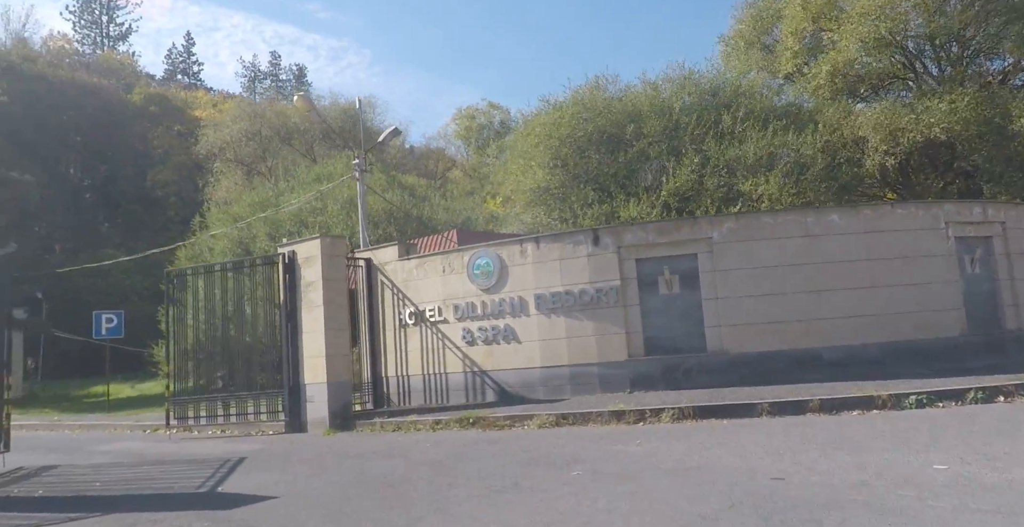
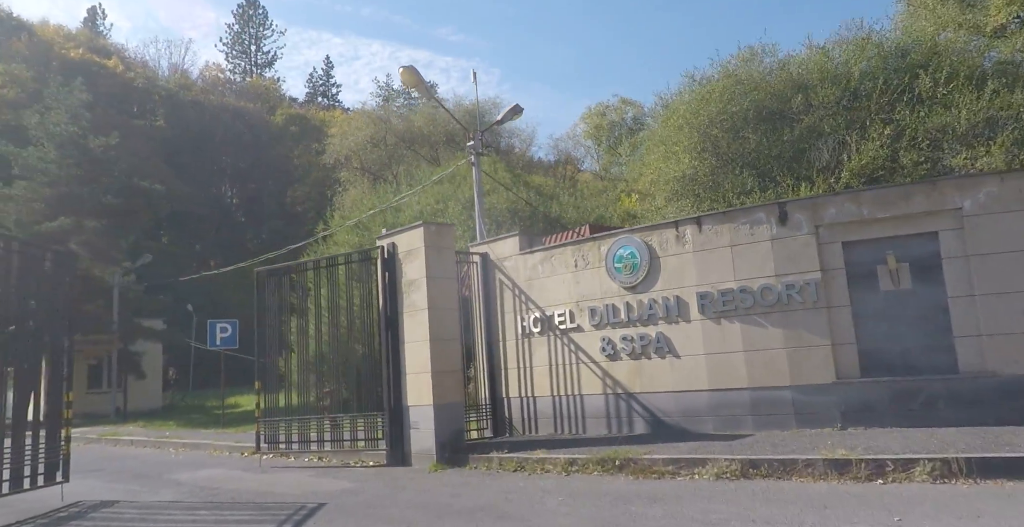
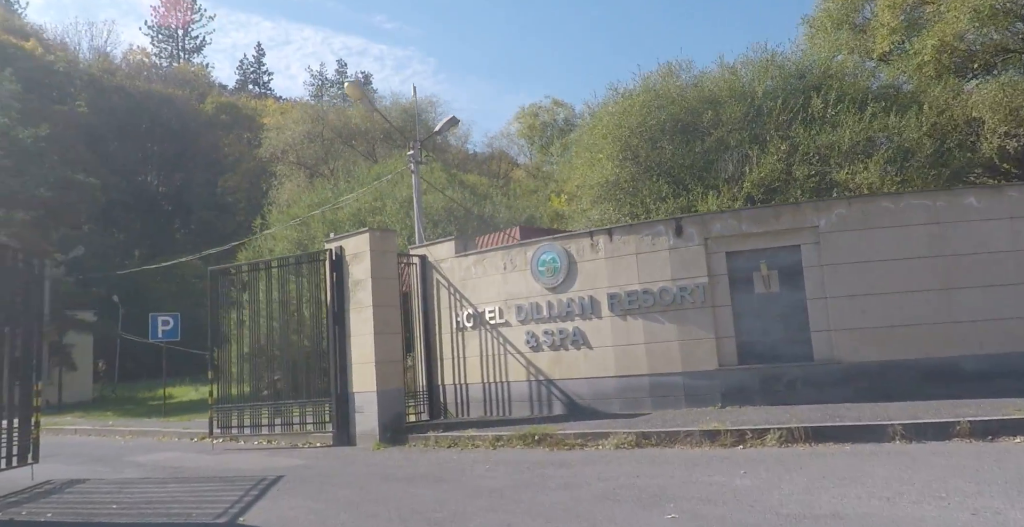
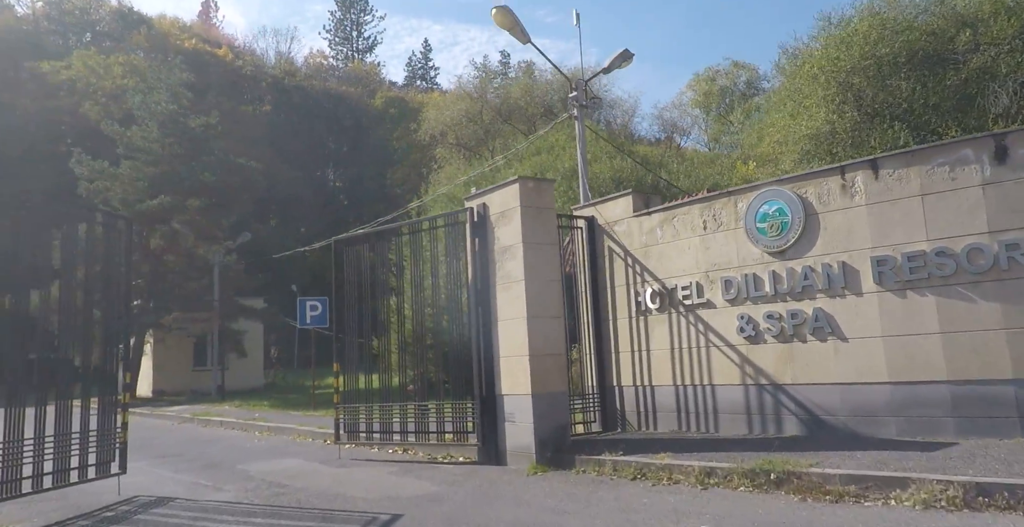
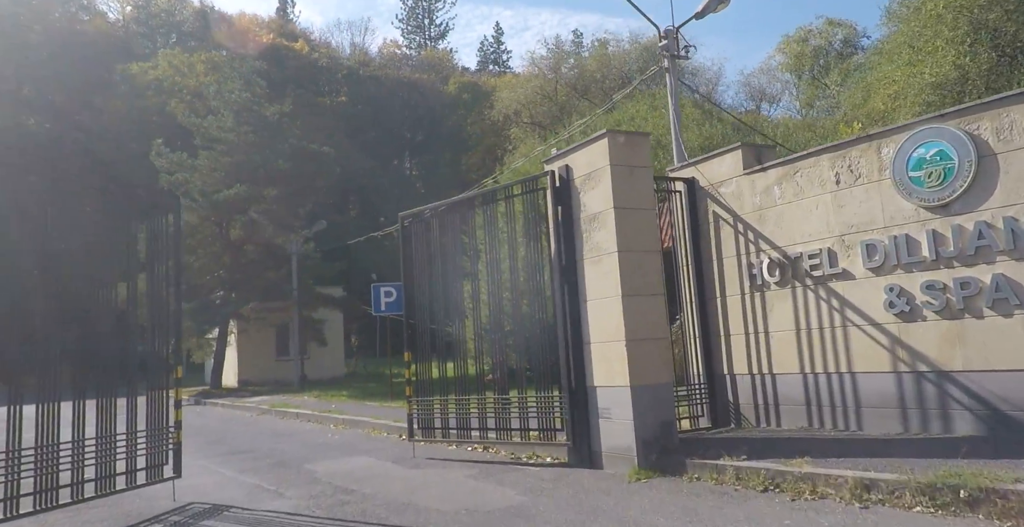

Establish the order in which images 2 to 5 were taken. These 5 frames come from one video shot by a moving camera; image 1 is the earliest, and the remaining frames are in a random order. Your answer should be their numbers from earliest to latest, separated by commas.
3, 2, 4, 5
